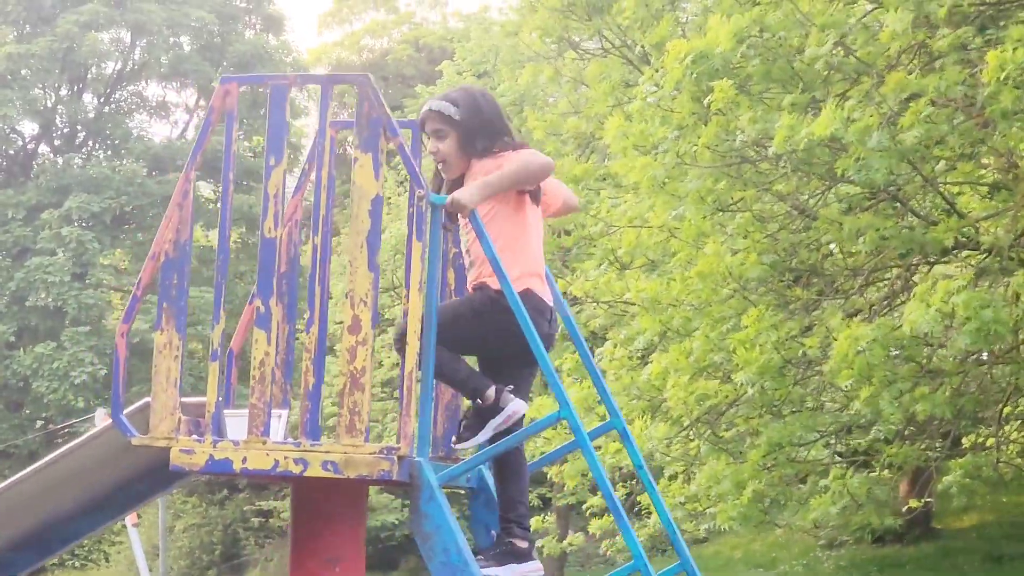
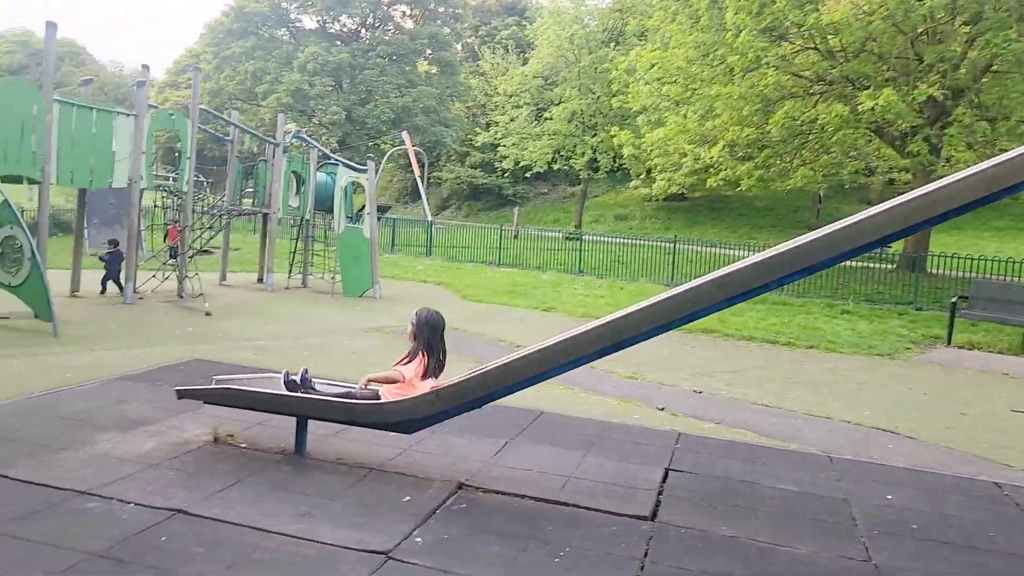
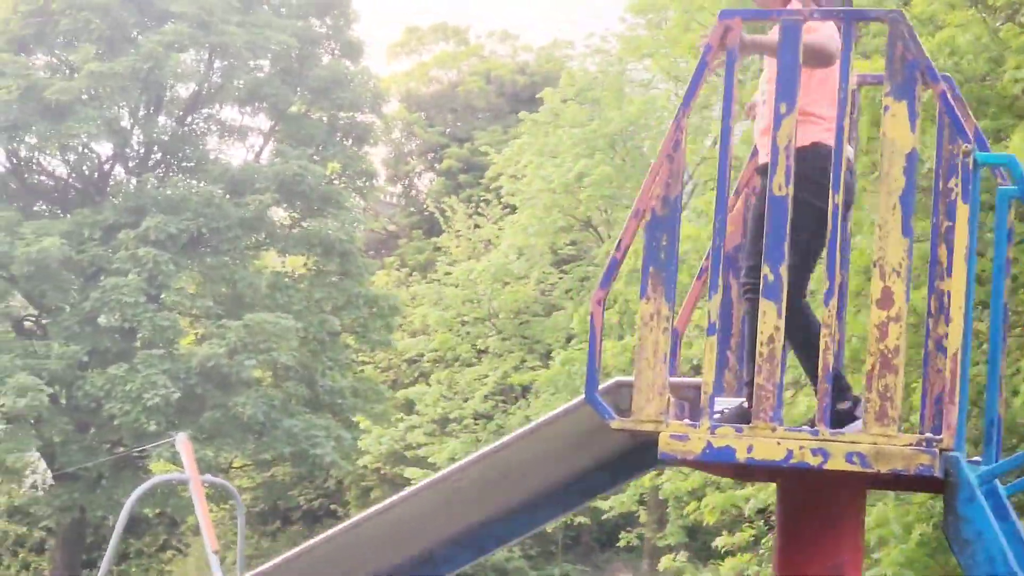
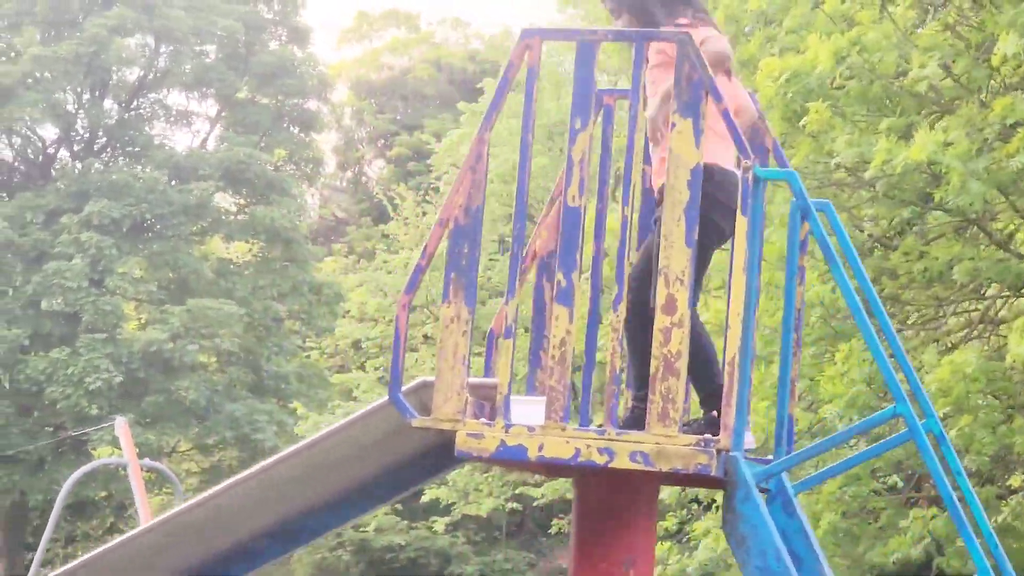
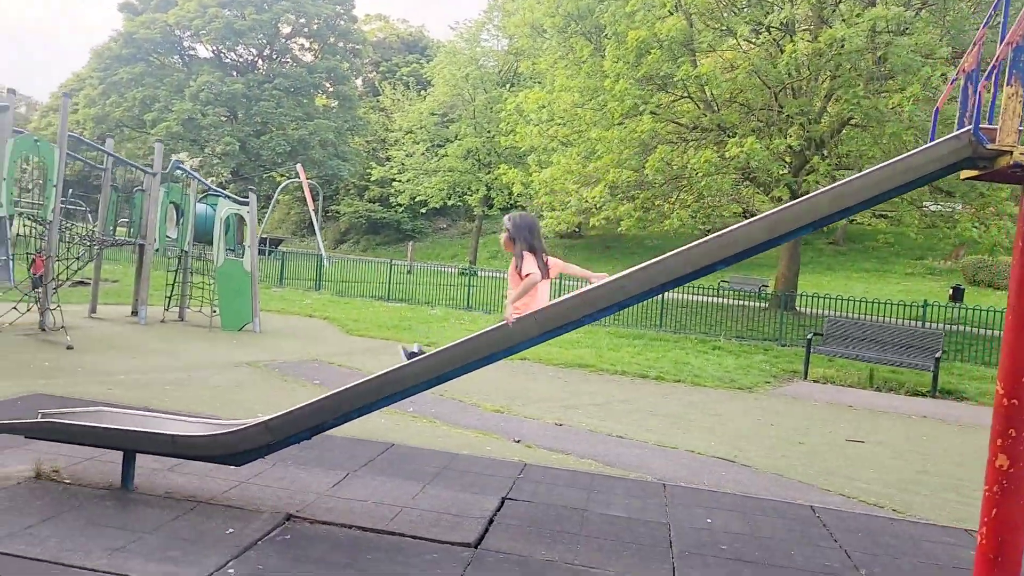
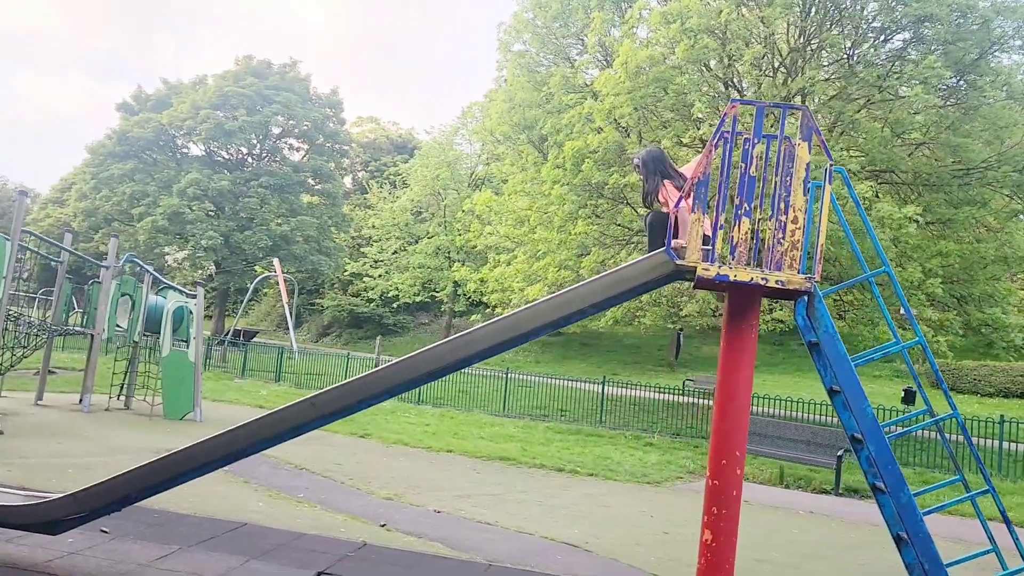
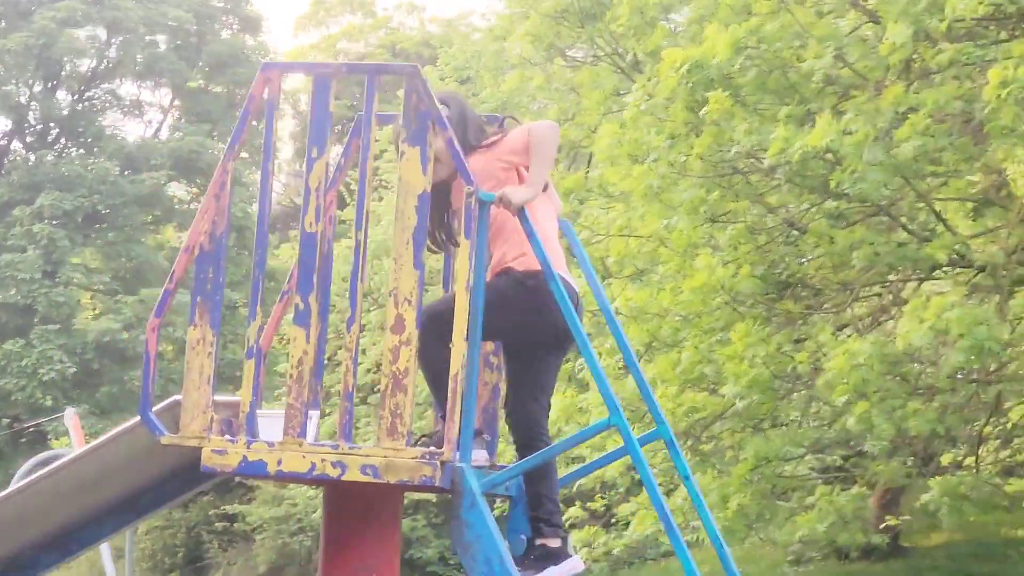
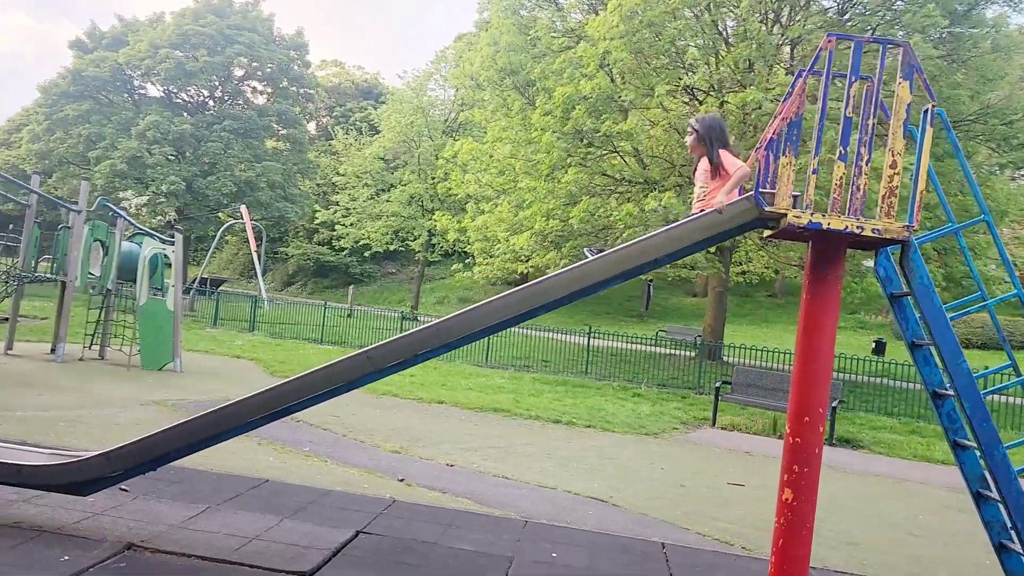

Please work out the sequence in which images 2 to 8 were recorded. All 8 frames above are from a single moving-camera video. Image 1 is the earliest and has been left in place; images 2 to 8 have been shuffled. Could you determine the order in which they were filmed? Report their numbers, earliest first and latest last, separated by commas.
7, 4, 3, 6, 8, 5, 2
